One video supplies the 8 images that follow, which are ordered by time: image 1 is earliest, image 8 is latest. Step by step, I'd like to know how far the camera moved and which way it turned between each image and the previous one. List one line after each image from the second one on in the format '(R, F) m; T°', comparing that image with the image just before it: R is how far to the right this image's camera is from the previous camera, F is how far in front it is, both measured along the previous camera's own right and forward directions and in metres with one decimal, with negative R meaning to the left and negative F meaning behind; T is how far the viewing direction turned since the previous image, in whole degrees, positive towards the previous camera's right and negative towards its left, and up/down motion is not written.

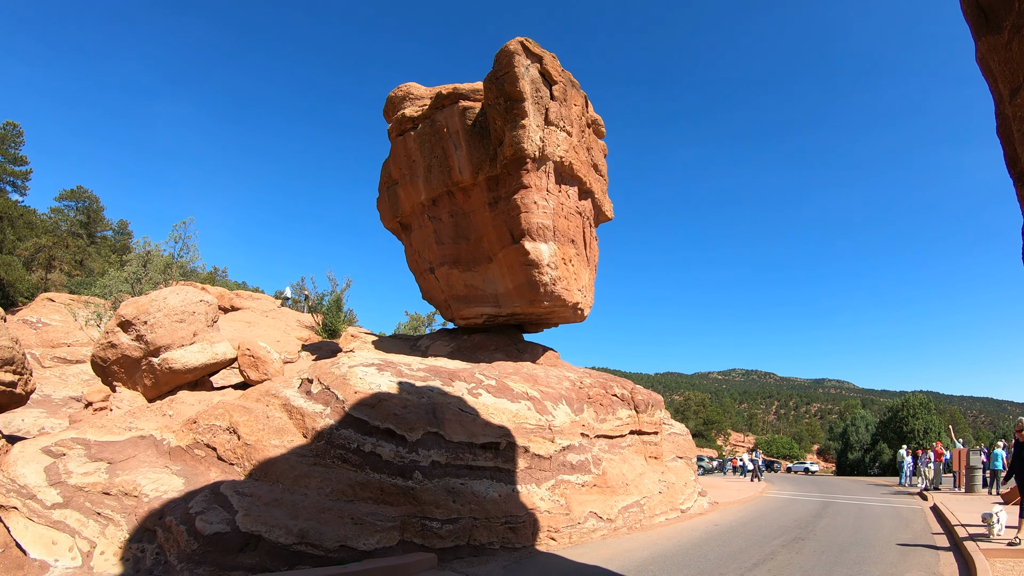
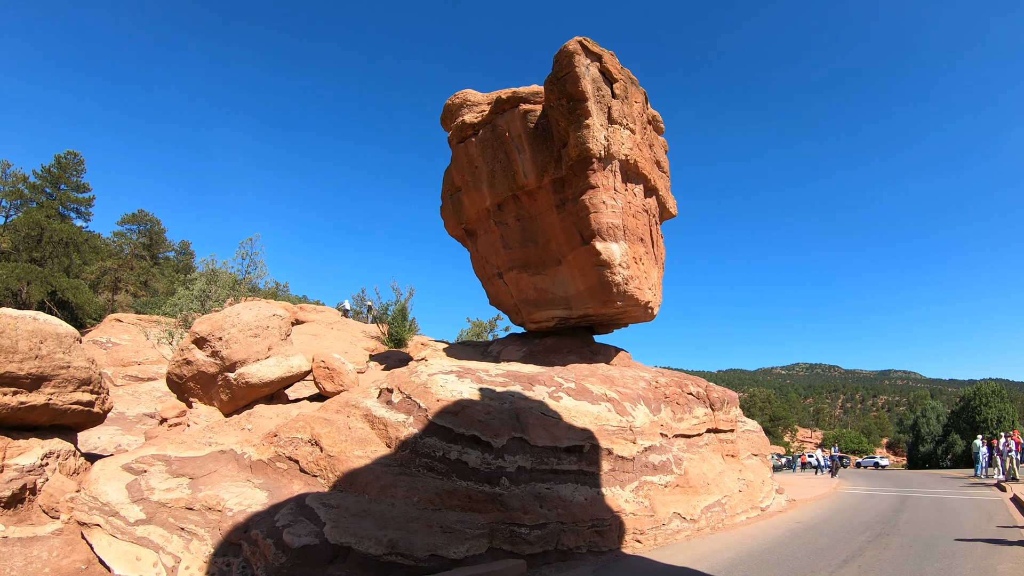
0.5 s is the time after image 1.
(-0.7, +0.2) m; -2°
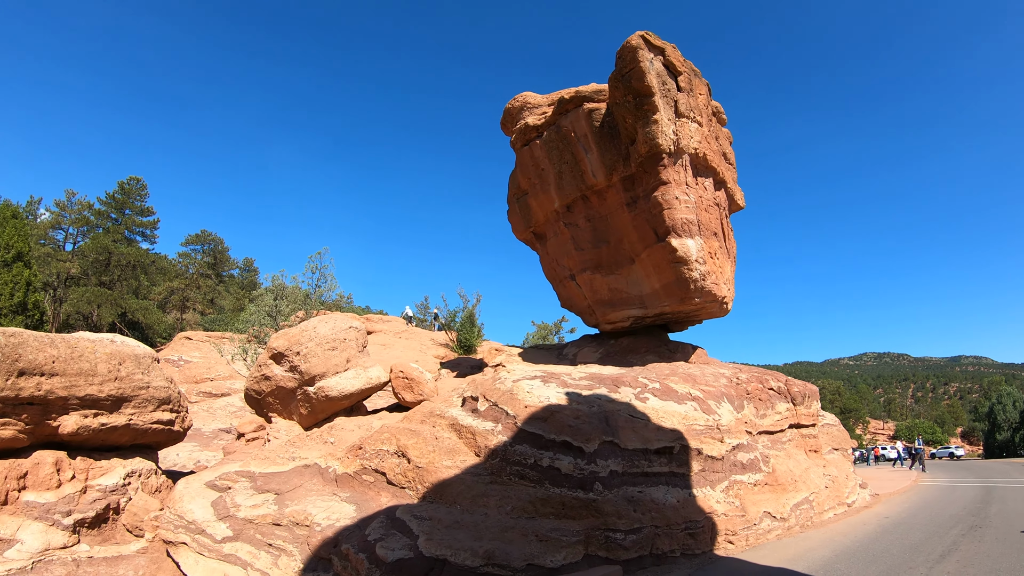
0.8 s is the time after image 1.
(-0.7, +0.2) m; -2°
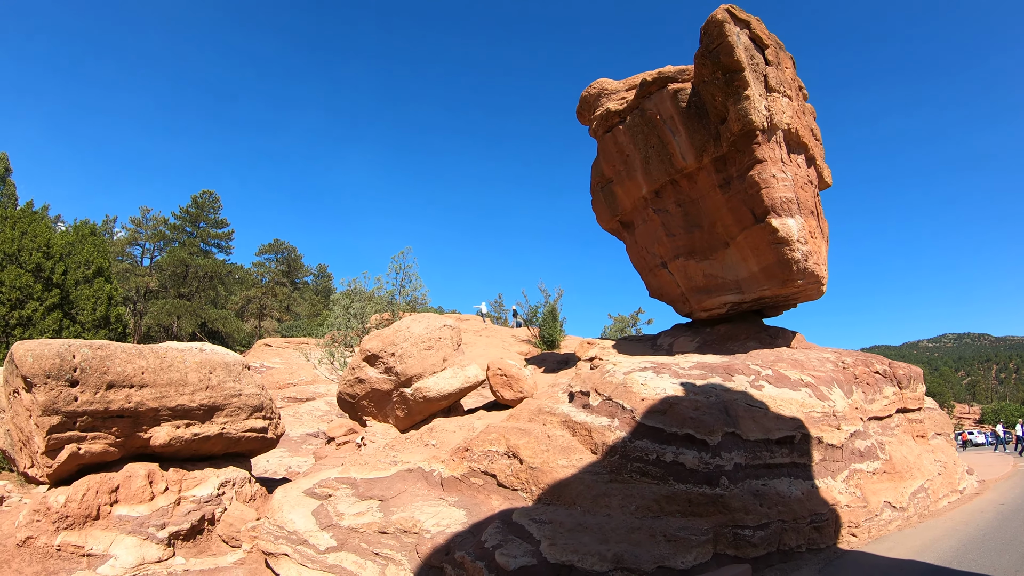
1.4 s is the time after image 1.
(-1.0, +0.3) m; -2°
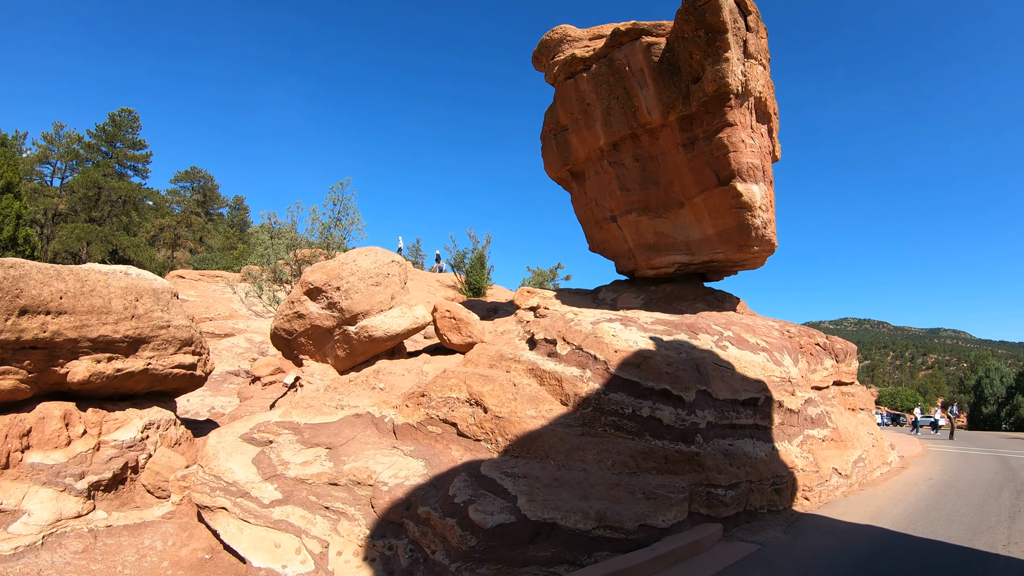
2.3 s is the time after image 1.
(-0.6, +0.5) m; +8°
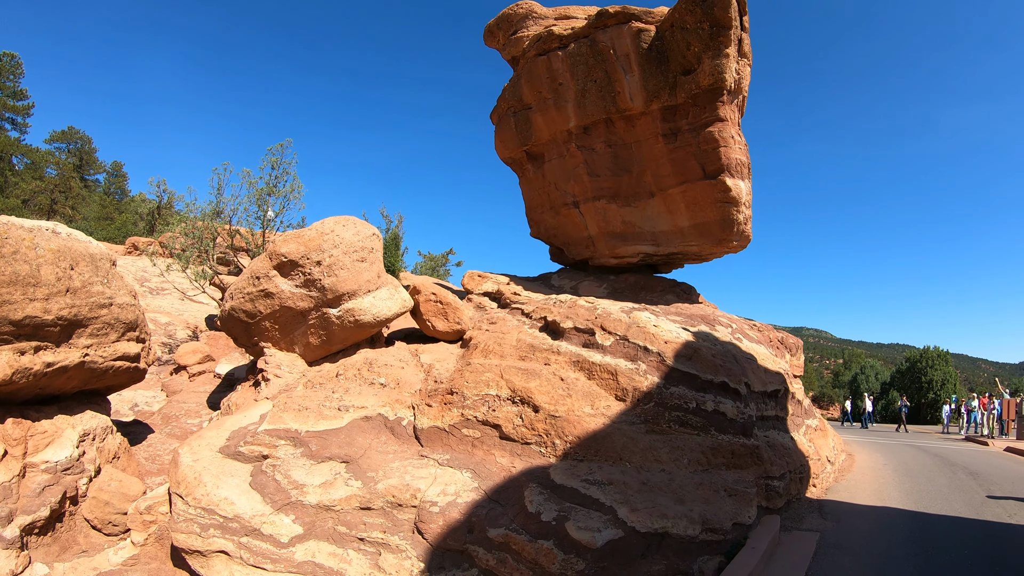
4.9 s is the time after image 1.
(-2.0, +1.1) m; +14°
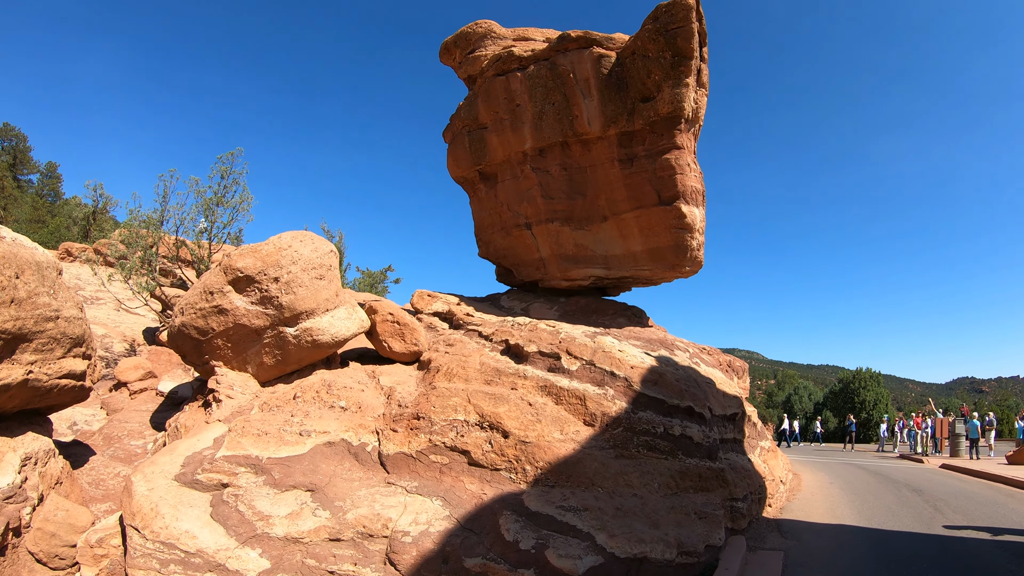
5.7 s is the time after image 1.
(-0.3, +0.1) m; +6°
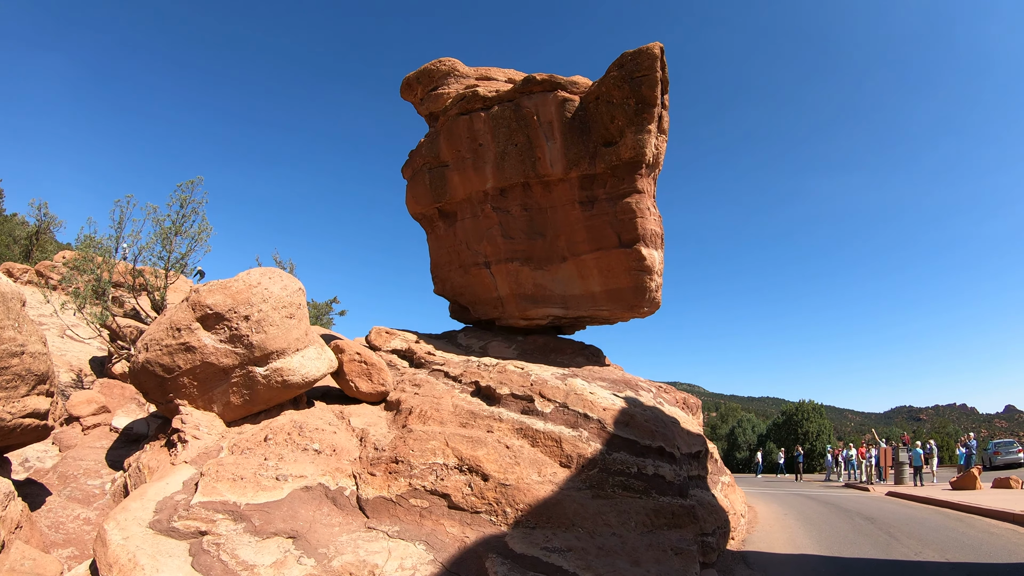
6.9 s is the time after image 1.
(-0.4, -0.1) m; +6°
